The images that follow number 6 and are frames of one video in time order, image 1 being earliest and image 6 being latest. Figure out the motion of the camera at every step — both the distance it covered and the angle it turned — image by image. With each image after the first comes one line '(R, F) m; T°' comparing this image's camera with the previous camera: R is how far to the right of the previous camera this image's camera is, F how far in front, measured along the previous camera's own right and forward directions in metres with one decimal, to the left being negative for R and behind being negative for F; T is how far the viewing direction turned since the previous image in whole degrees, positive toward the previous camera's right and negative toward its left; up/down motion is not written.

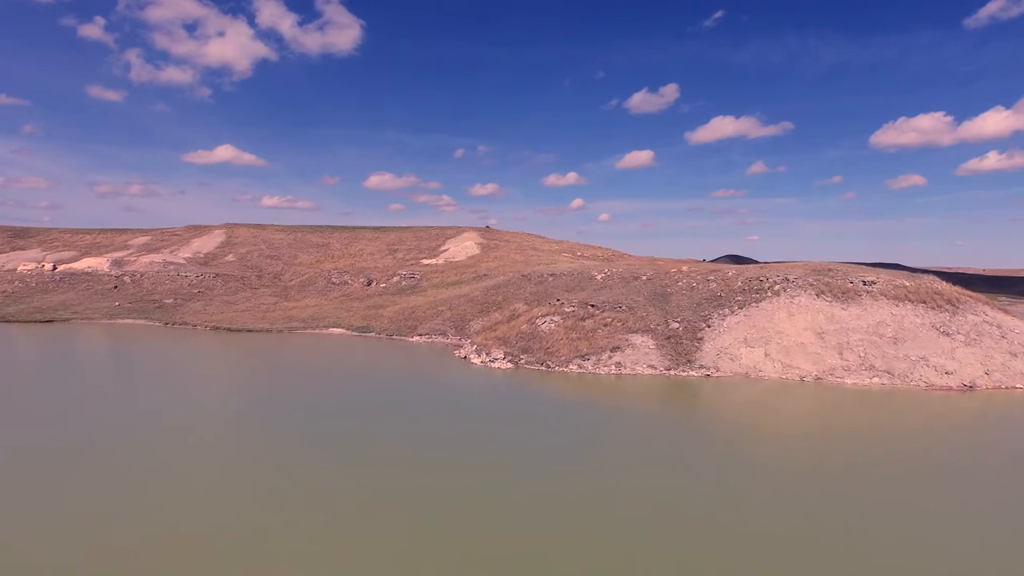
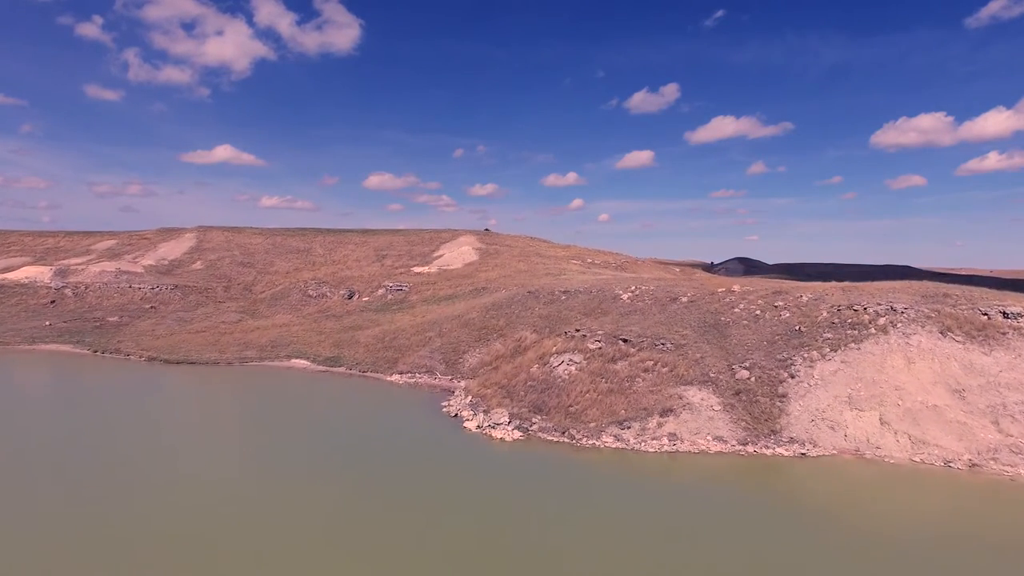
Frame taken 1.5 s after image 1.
(-0.3, +8.8) m; 0°
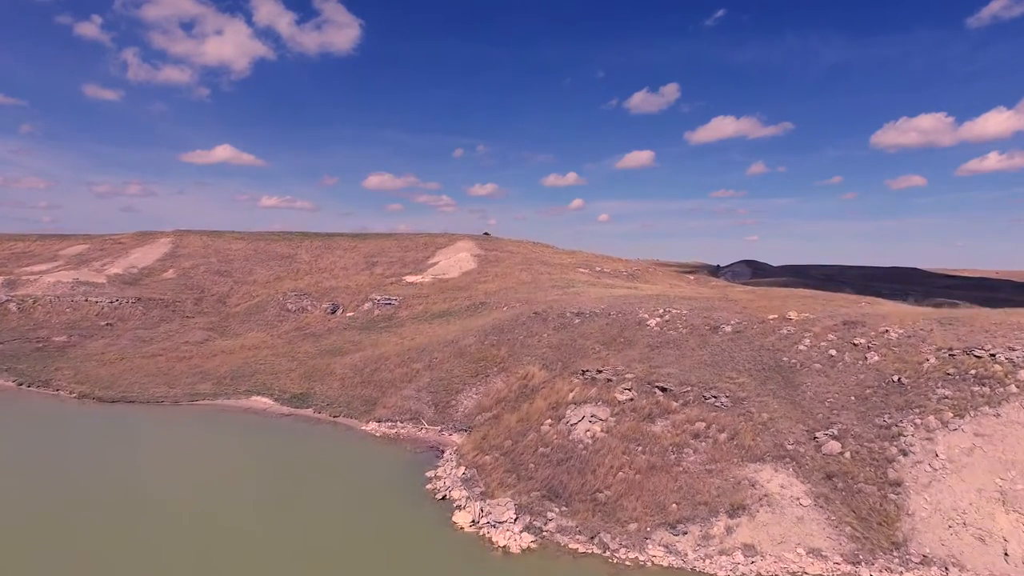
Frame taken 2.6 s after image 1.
(-0.2, +6.3) m; 0°
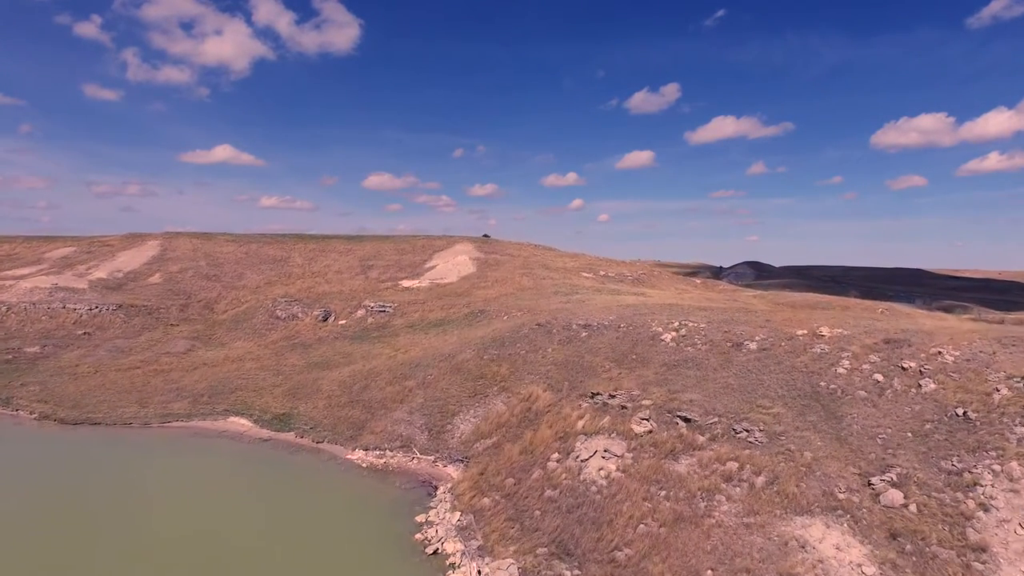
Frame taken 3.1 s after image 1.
(-0.1, +2.6) m; 0°
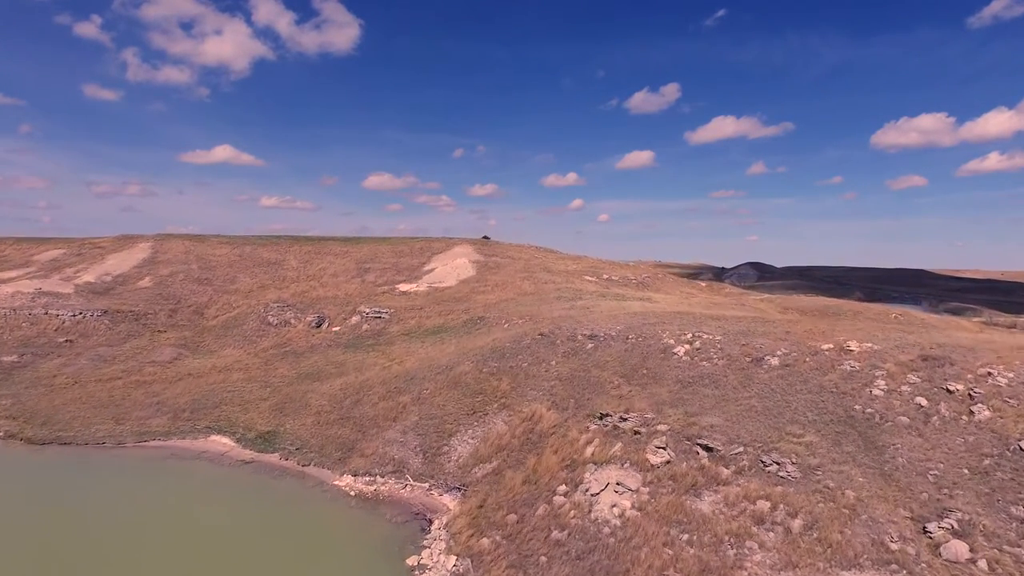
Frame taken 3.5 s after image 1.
(-0.1, +1.9) m; 0°
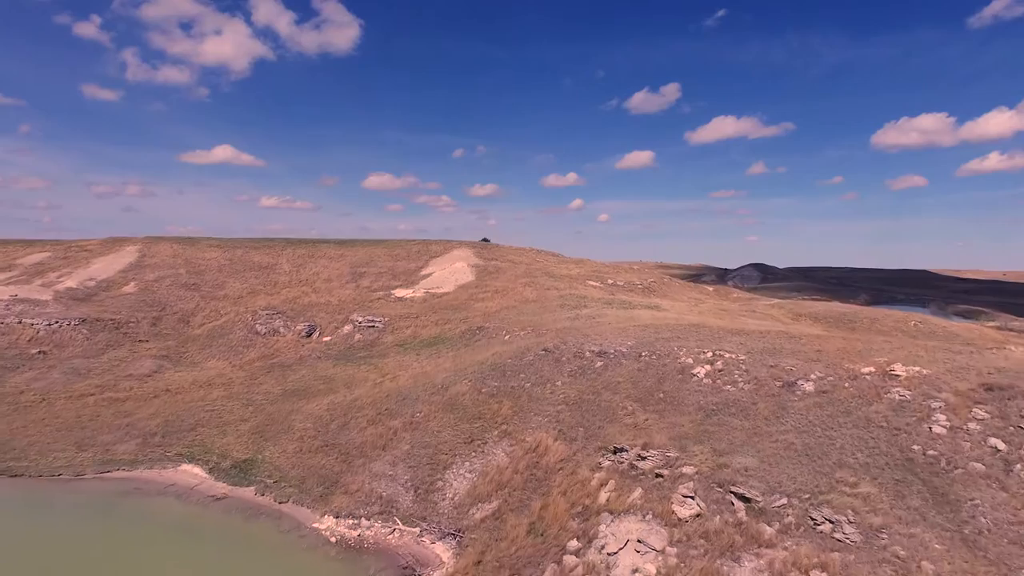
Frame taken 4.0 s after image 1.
(-0.1, +2.6) m; 0°
